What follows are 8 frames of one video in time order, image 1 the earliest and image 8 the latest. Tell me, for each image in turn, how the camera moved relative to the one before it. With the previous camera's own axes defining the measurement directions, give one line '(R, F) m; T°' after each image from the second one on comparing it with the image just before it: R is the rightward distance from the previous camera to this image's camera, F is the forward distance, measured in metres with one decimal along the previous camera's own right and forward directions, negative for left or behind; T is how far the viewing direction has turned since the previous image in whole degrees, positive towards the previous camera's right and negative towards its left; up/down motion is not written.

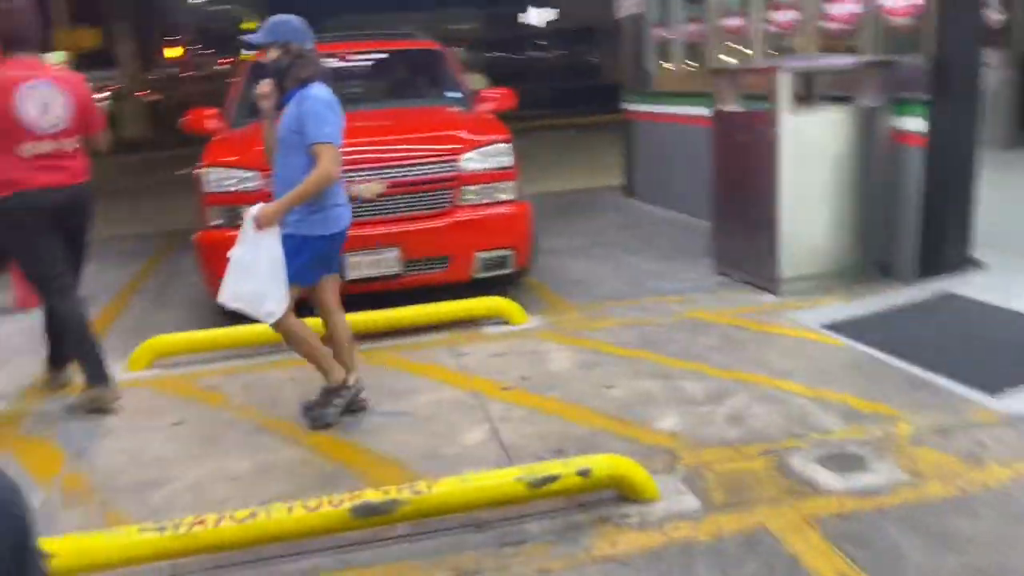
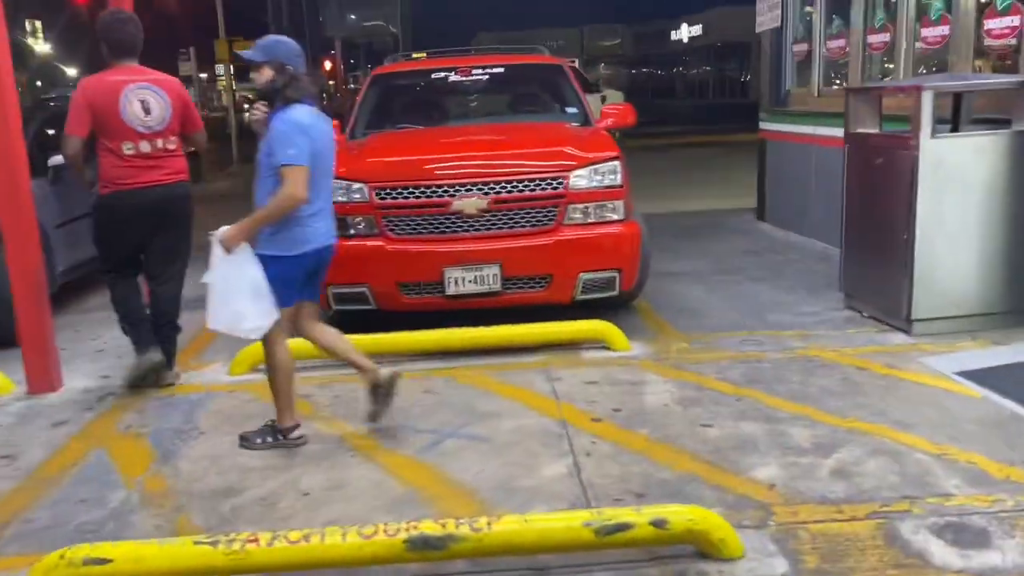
(+0.2, +0.2) m; -9°
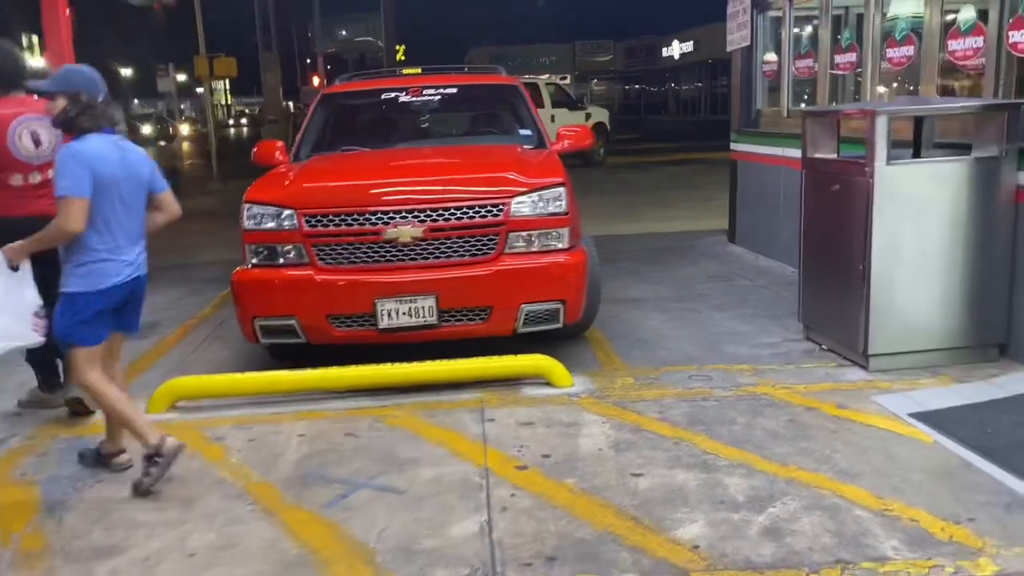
(+0.3, +0.3) m; 0°
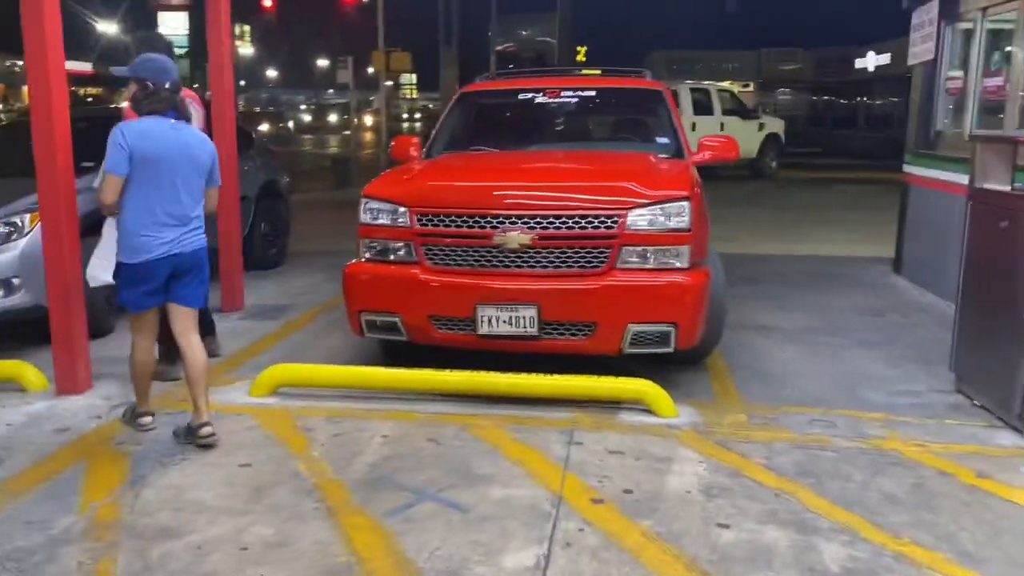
(+0.3, +0.3) m; -11°
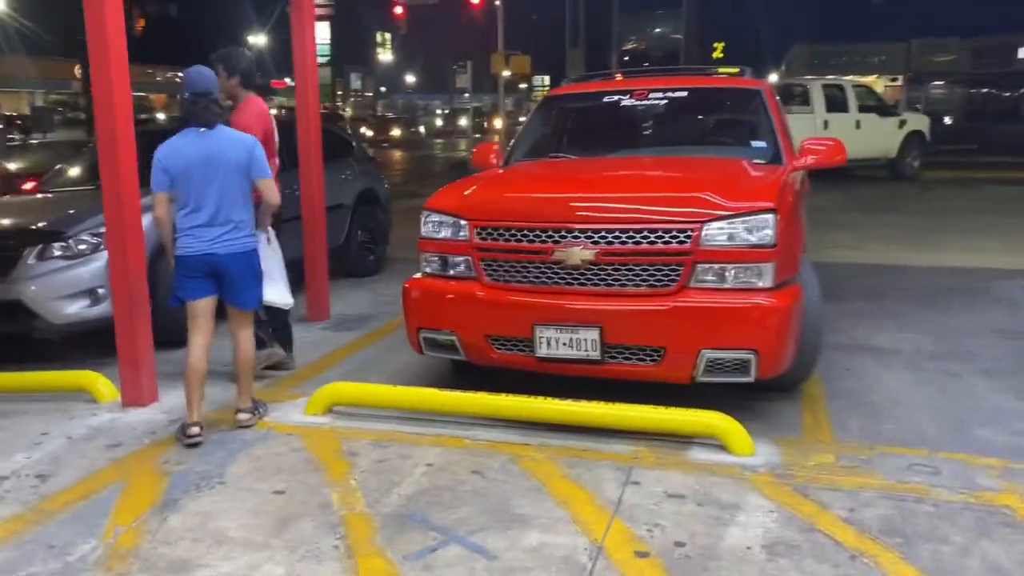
(+0.4, +0.4) m; -9°
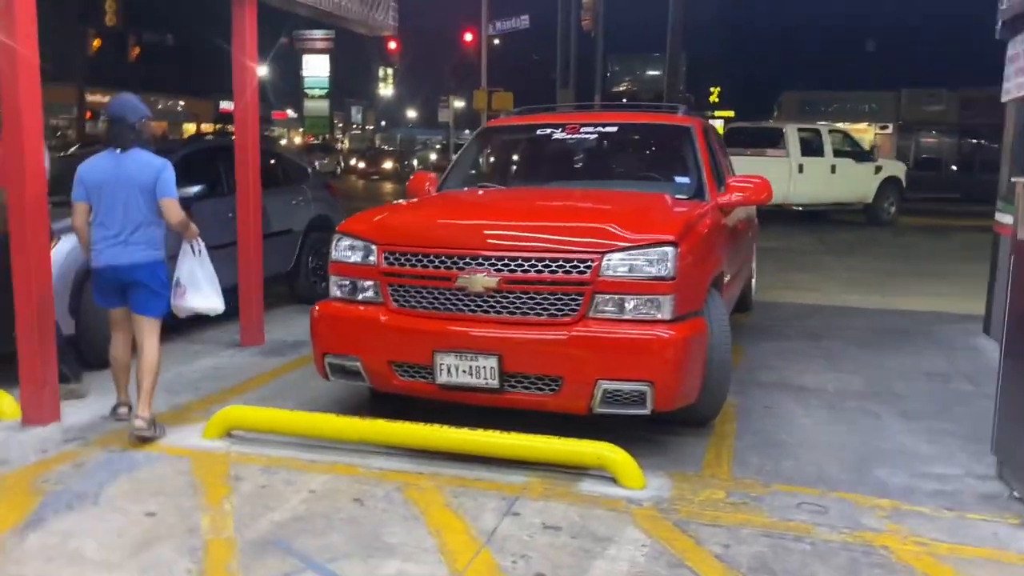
(+0.5, 0.0) m; 0°
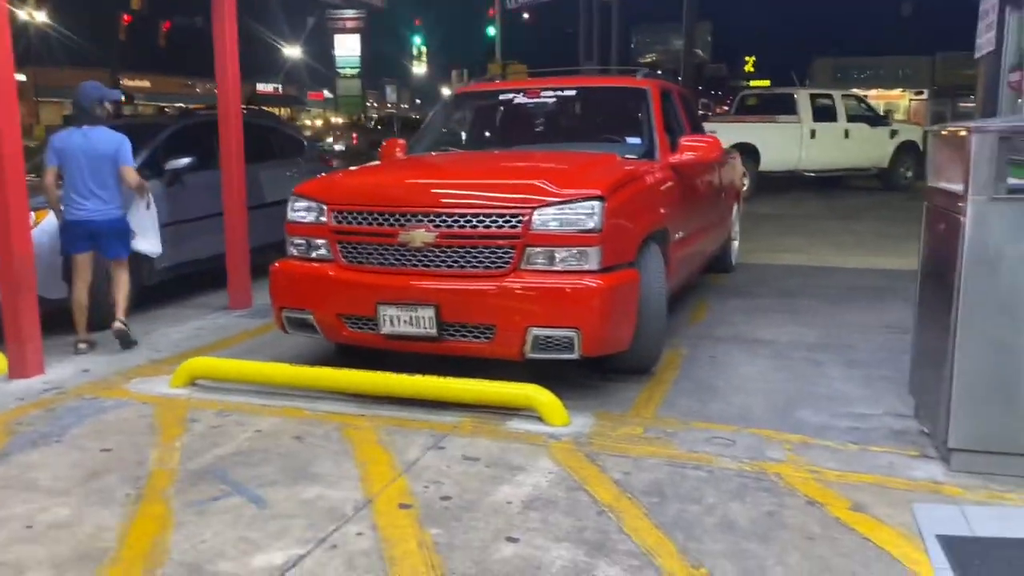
(+0.5, -0.3) m; -2°
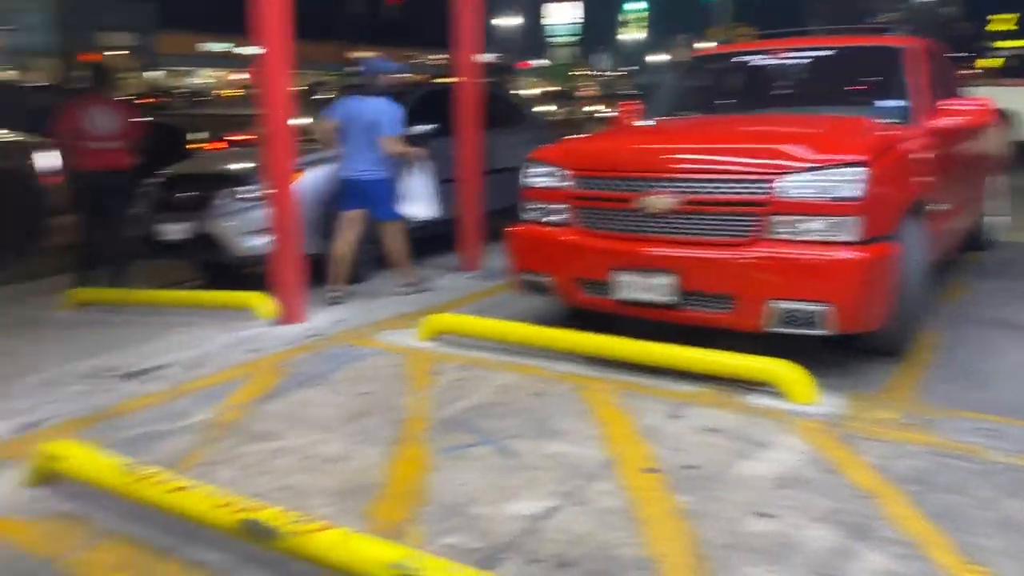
(-0.2, 0.0) m; -13°
